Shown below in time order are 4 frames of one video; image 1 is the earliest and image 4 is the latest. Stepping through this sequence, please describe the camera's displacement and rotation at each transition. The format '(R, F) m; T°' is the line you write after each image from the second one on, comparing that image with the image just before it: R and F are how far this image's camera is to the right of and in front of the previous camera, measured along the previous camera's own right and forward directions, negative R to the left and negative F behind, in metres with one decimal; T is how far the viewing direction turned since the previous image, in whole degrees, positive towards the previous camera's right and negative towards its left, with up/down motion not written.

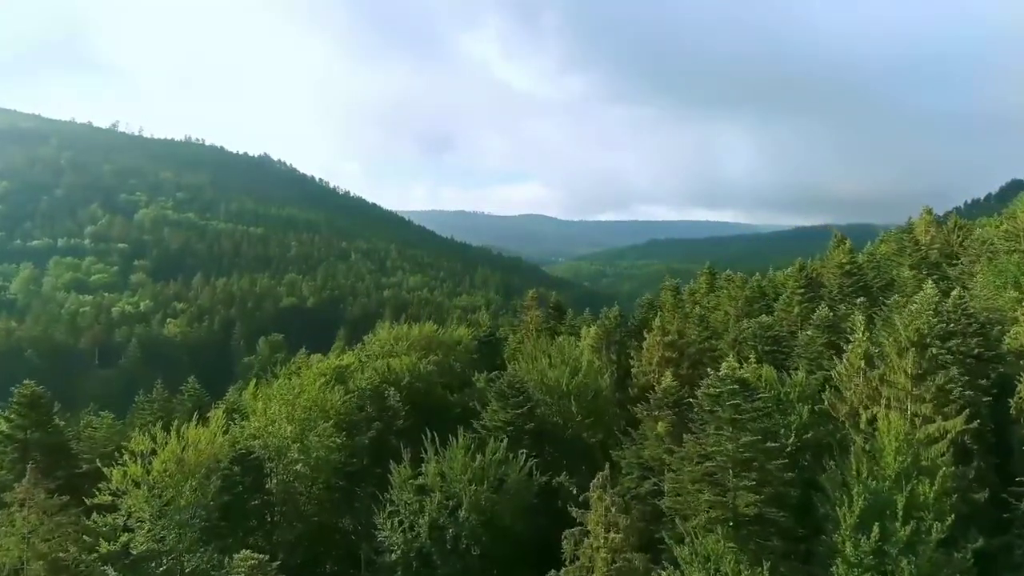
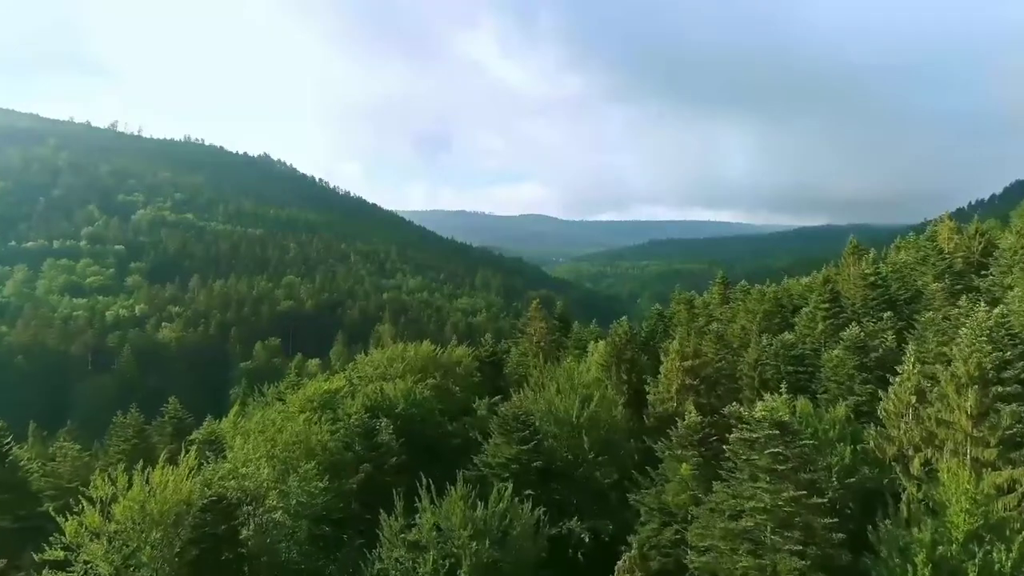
(-0.2, +4.0) m; 0°
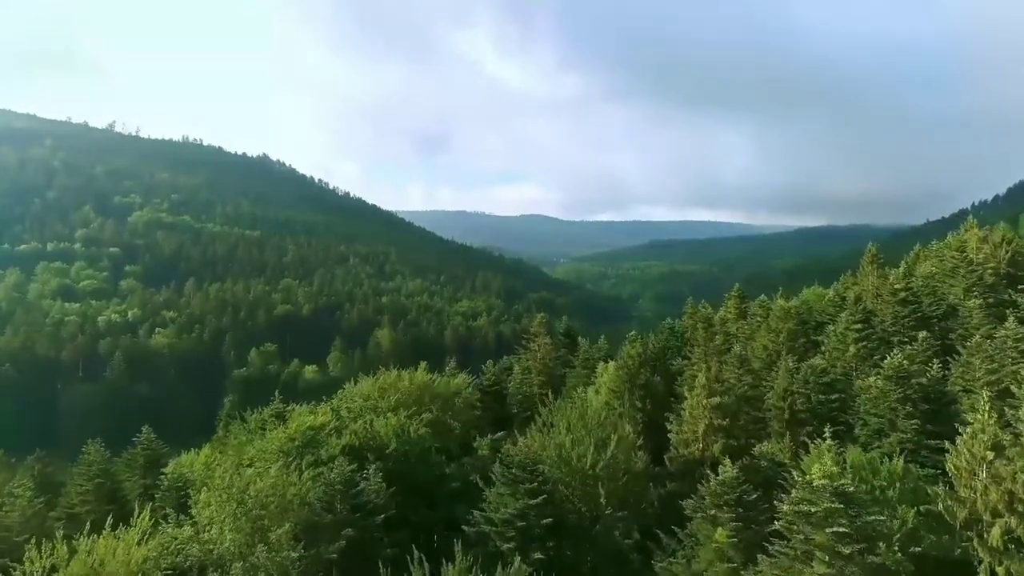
(-0.3, +4.7) m; 0°
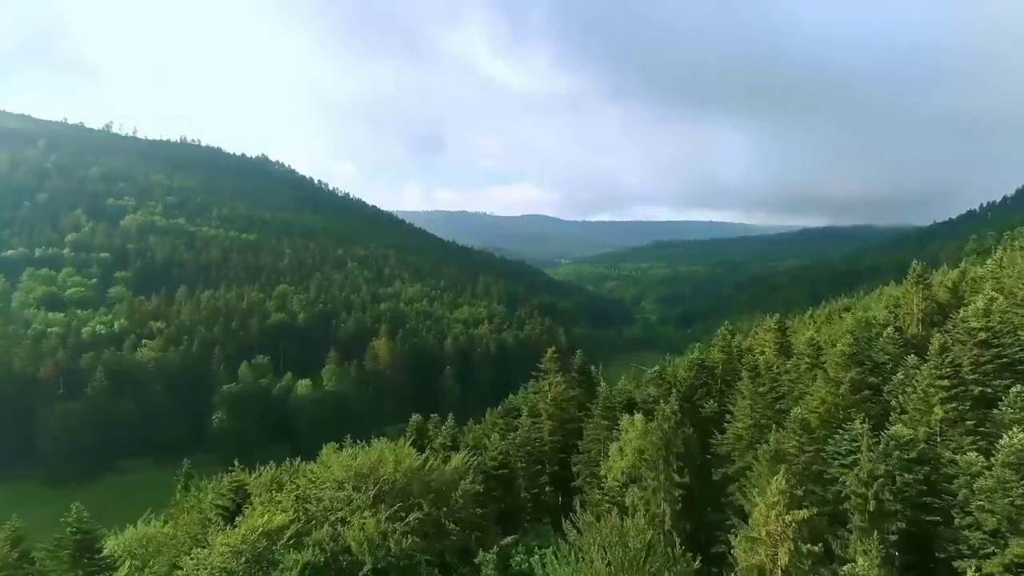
(-0.6, +9.4) m; 0°
